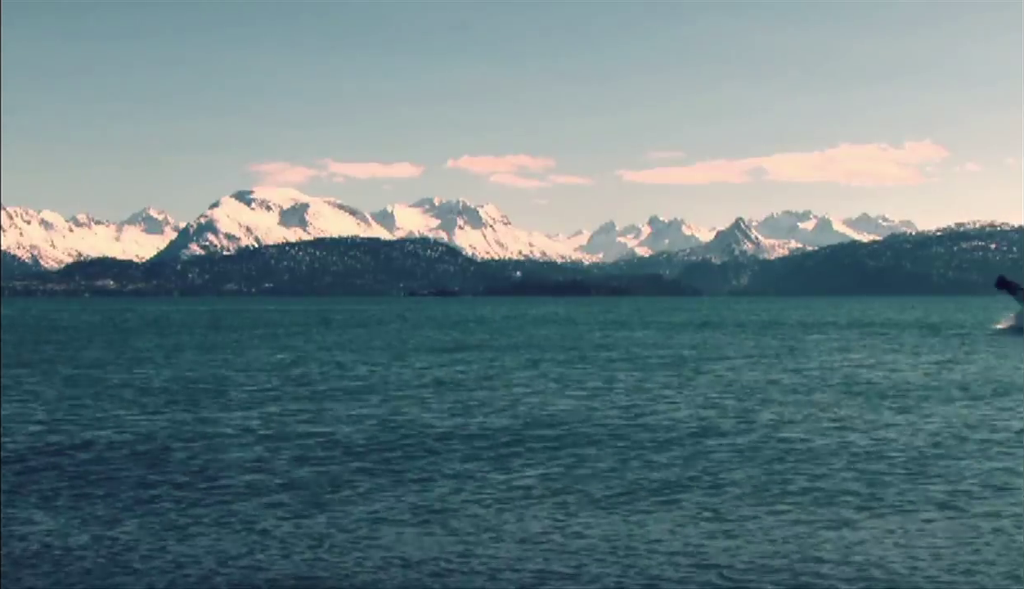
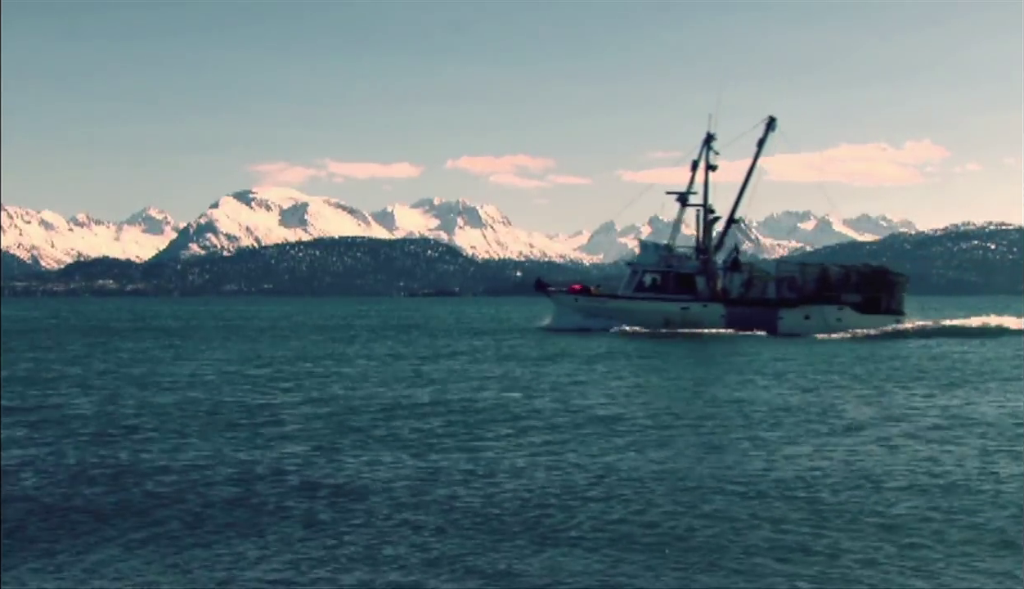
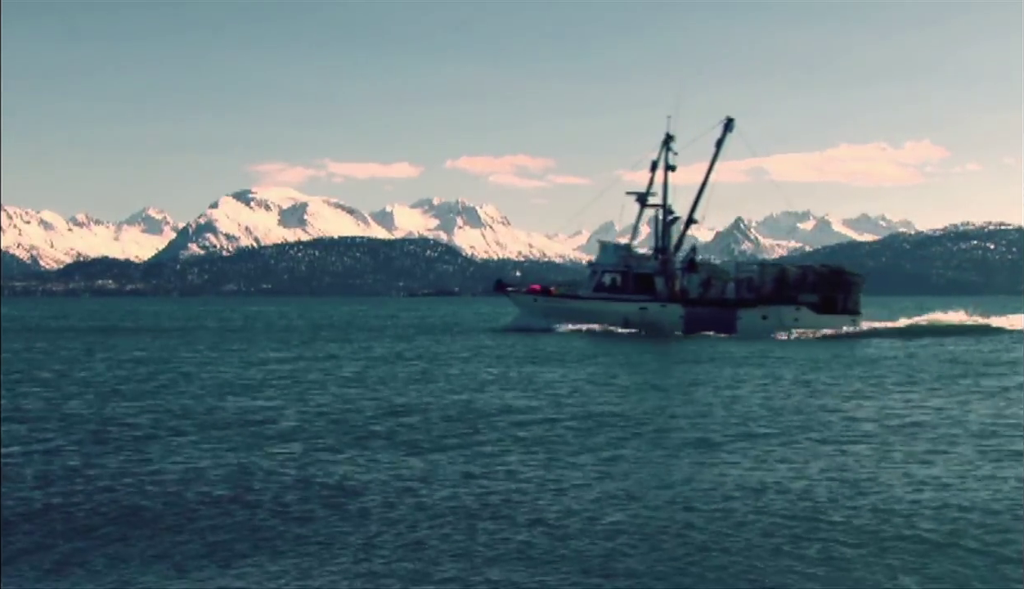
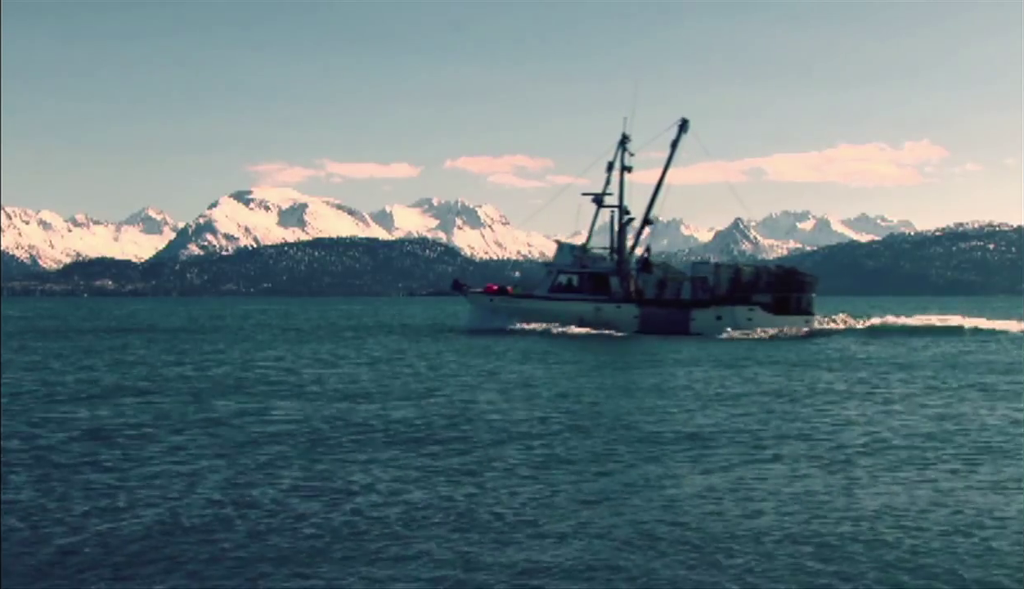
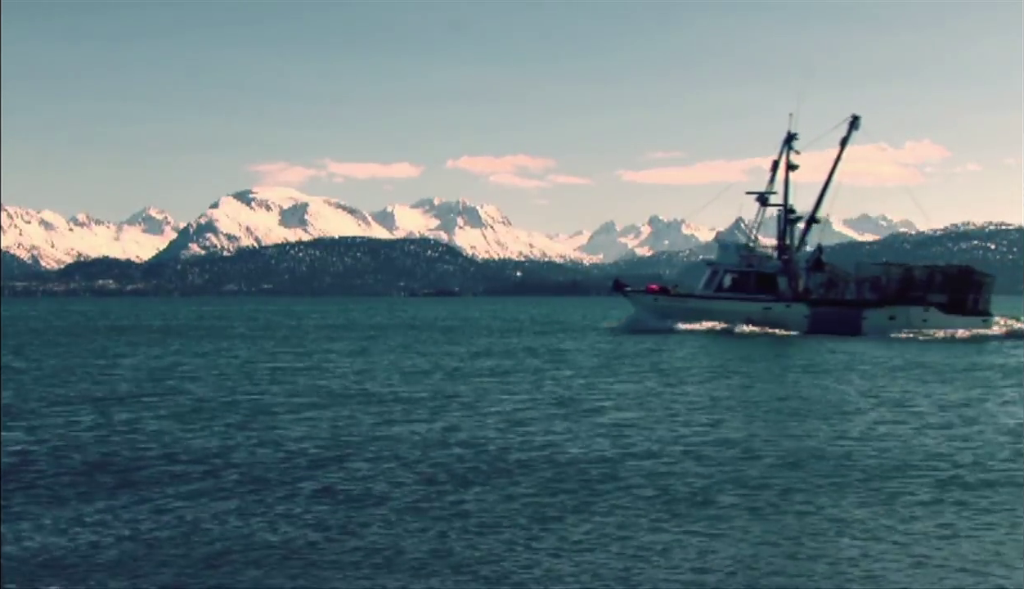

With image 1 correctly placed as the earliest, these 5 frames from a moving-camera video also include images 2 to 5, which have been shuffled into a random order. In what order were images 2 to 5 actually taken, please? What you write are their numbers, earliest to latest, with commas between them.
5, 2, 3, 4
